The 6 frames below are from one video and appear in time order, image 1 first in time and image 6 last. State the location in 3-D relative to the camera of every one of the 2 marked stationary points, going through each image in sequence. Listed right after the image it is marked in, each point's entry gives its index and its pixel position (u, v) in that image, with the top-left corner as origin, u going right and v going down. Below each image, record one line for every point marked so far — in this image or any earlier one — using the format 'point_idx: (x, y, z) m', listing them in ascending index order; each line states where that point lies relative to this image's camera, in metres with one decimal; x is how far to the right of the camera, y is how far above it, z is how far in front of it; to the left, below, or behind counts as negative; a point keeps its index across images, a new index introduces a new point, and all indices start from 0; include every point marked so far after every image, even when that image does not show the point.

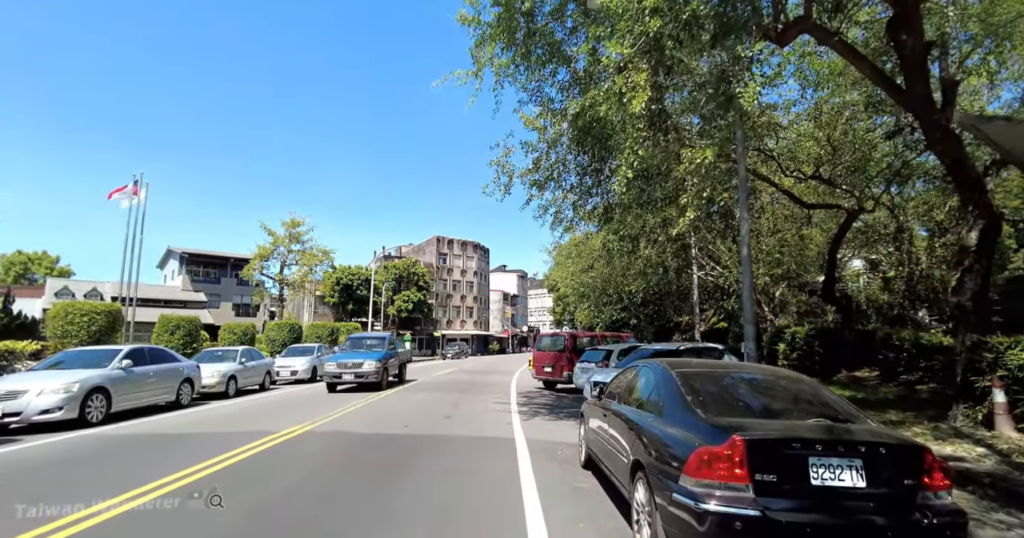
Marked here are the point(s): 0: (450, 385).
0: (-2.3, -4.3, +17.5) m
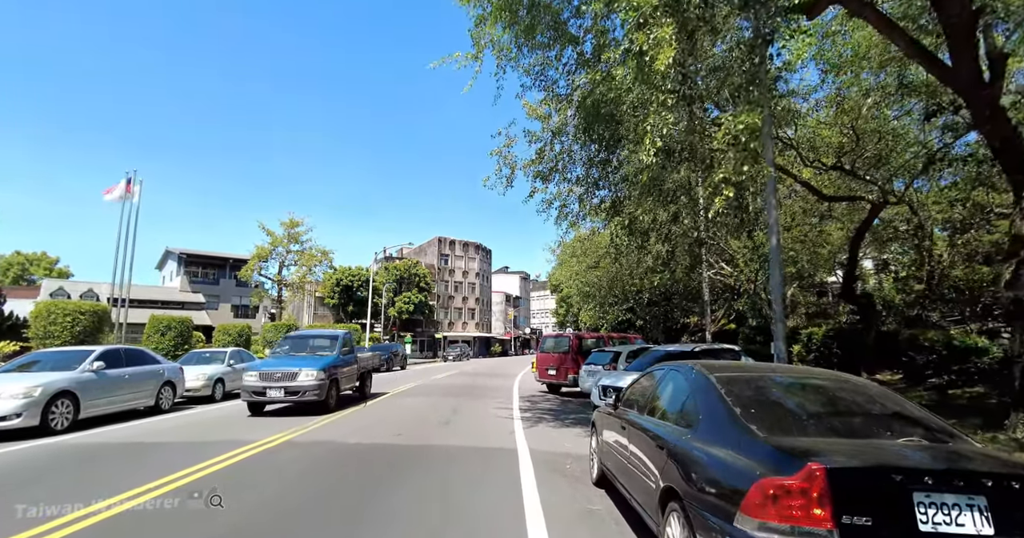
0: (-2.2, -4.2, +16.7) m
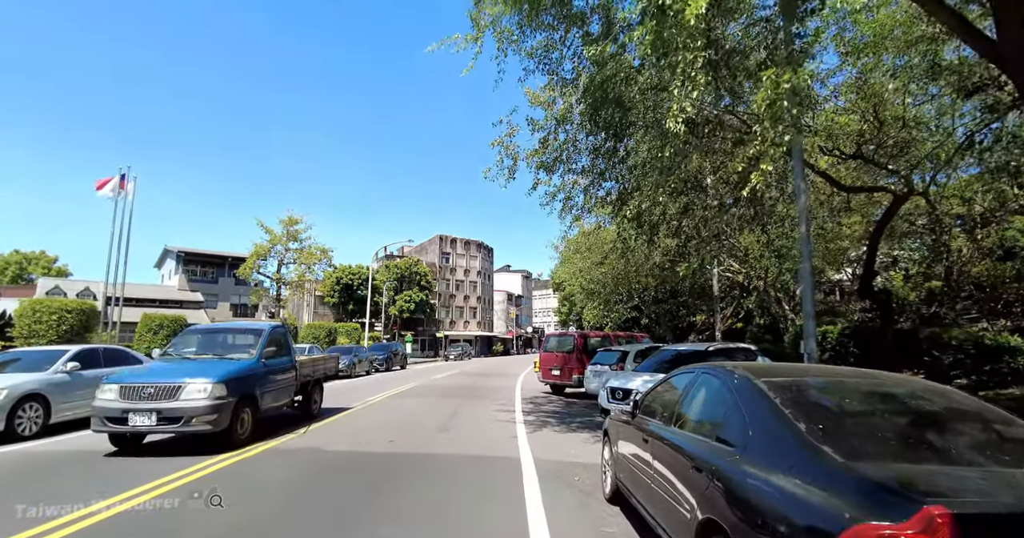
0: (-2.1, -4.1, +16.2) m
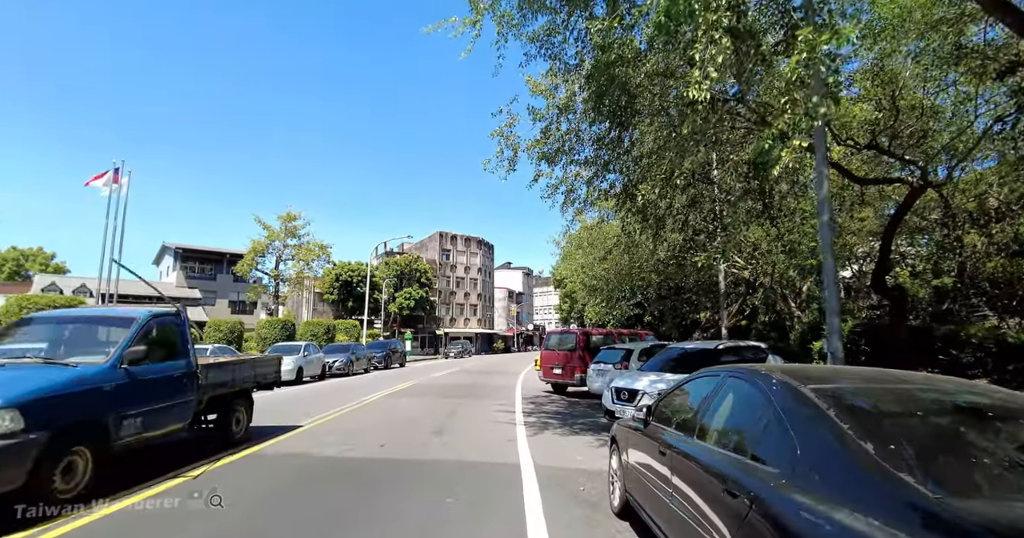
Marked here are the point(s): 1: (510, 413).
0: (-2.1, -4.0, +15.8) m
1: (-0.1, -3.1, +10.3) m
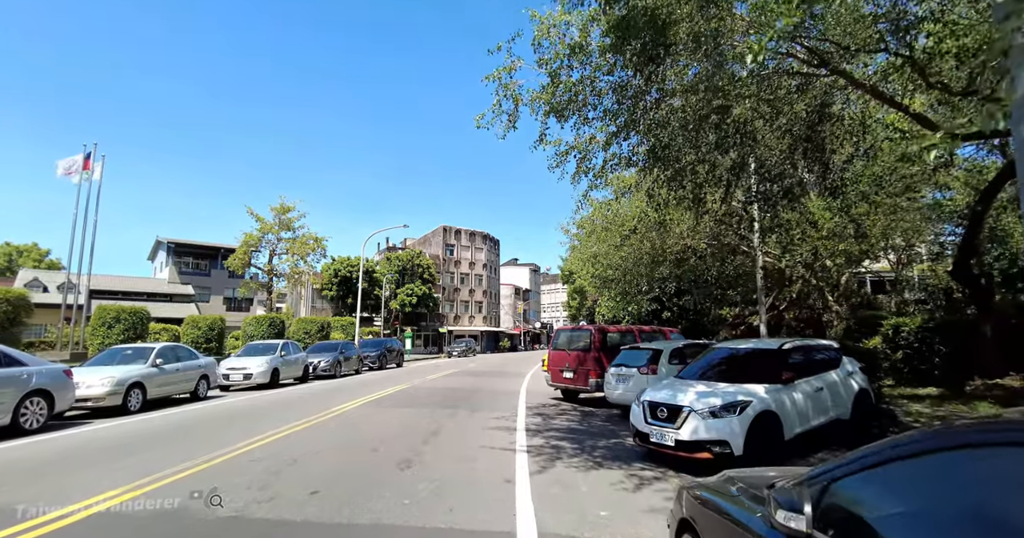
0: (-2.0, -3.6, +13.6) m
1: (0.0, -2.8, +8.1) m
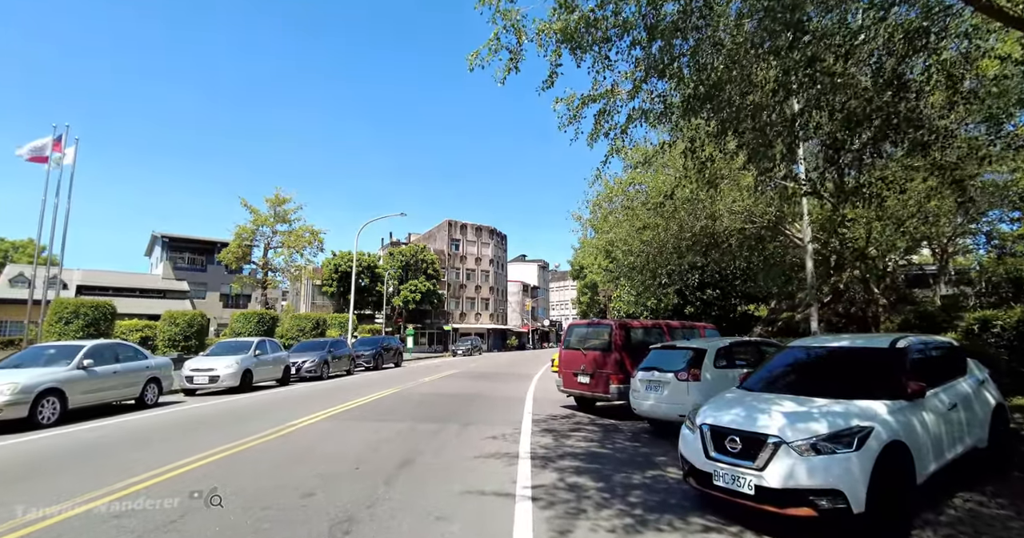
0: (-1.9, -3.2, +11.7) m
1: (0.0, -2.4, +6.1) m
